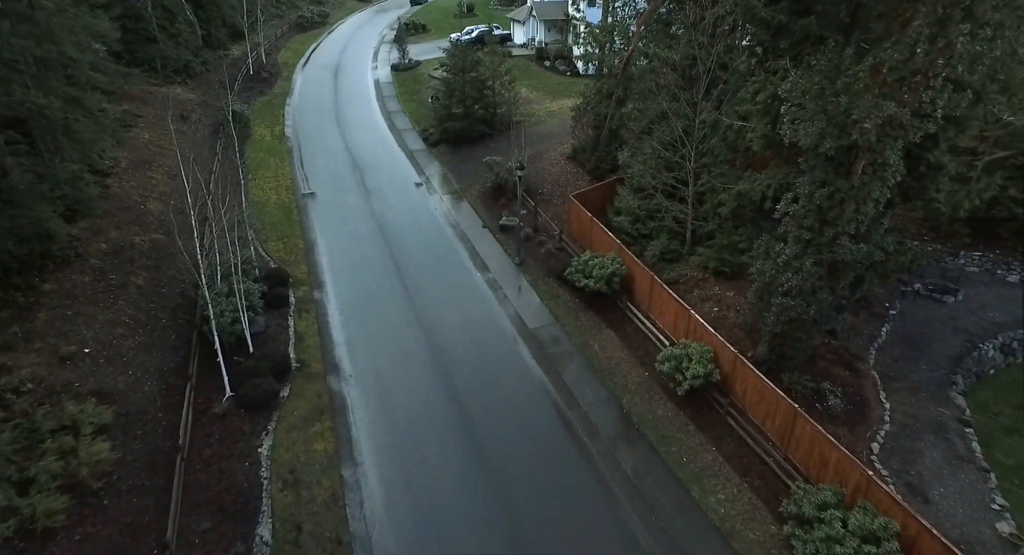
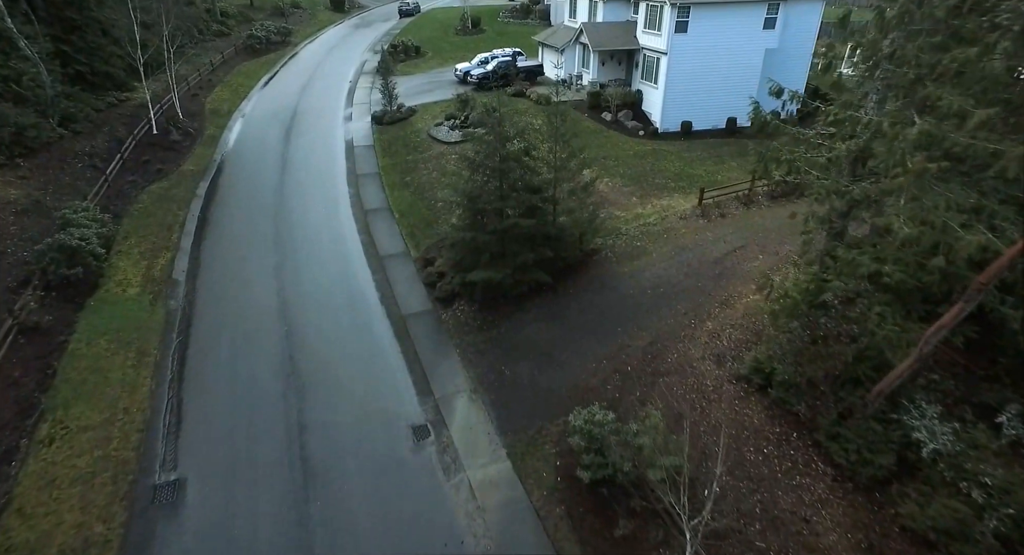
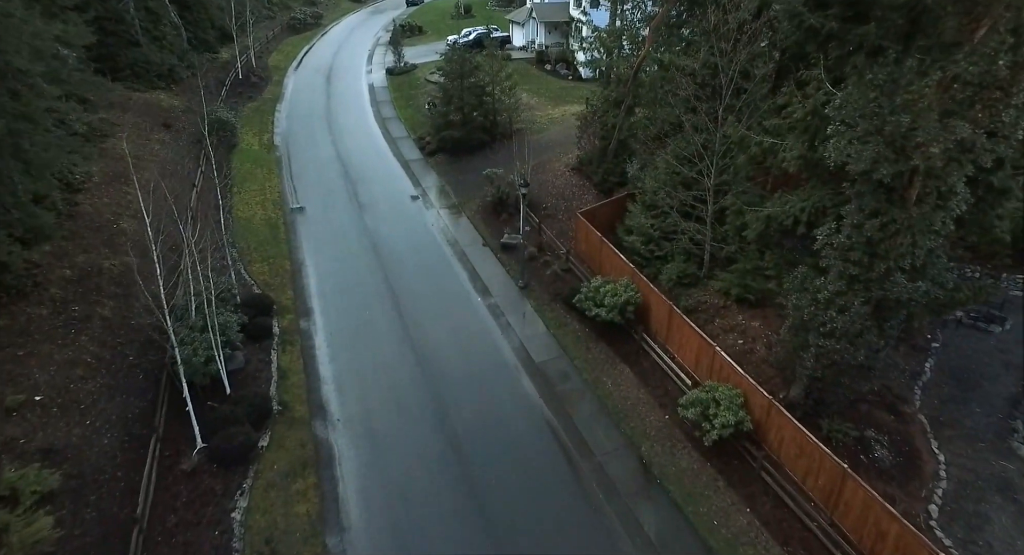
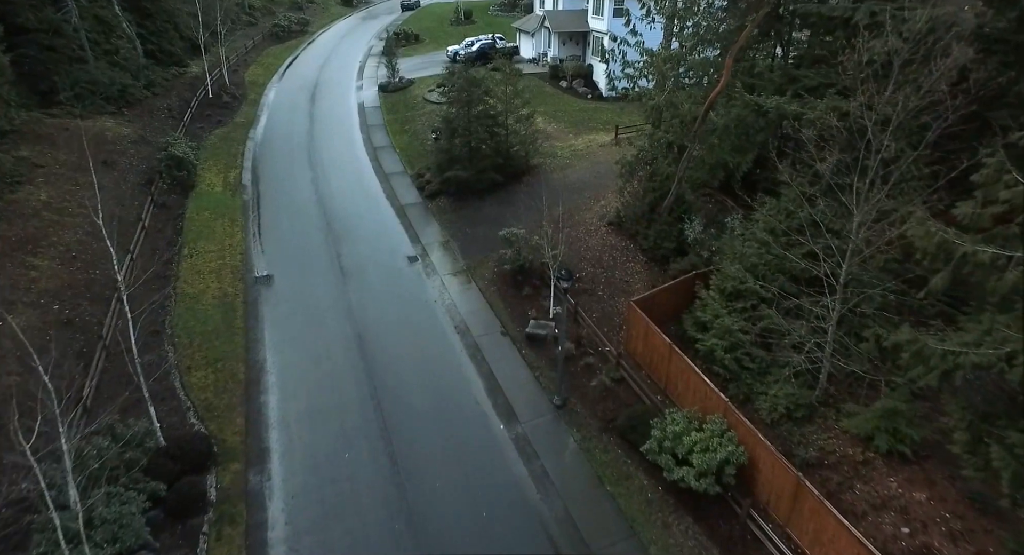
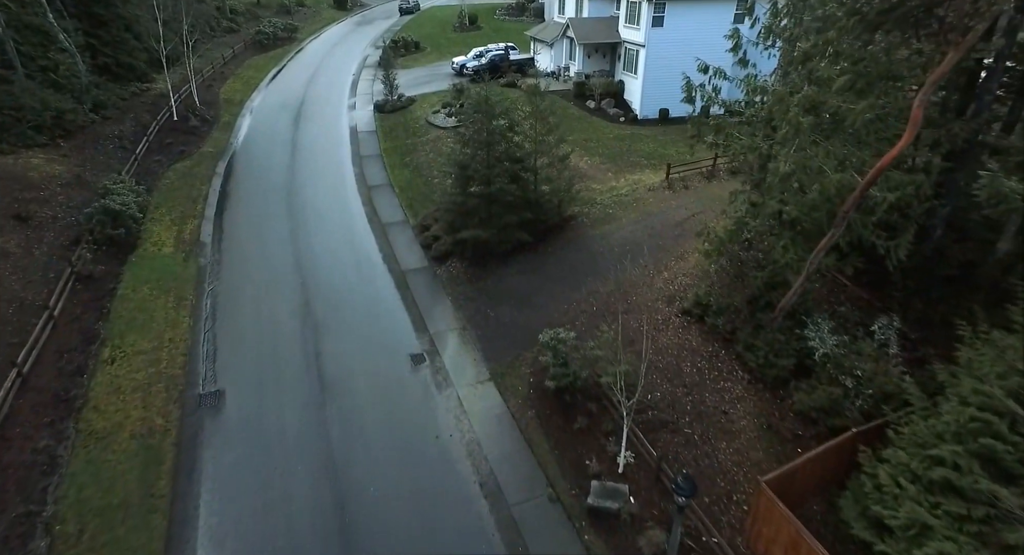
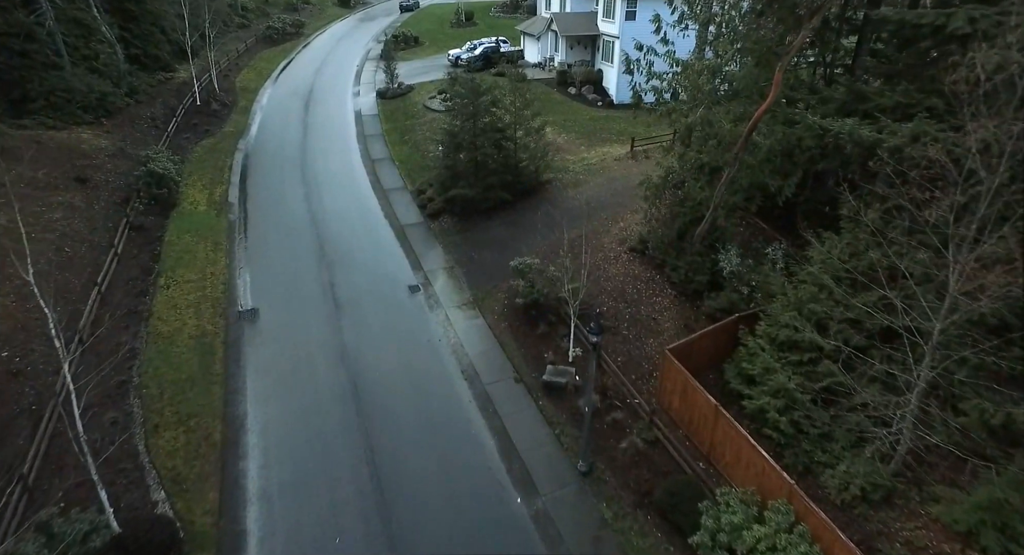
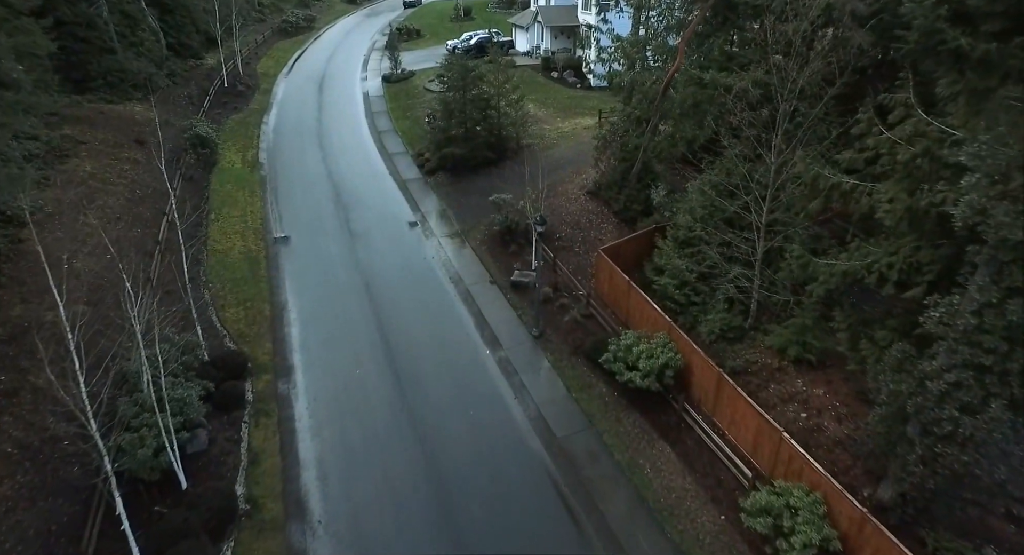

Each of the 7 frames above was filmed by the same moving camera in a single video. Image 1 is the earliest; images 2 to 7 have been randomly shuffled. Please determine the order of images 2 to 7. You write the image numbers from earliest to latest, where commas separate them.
3, 7, 4, 6, 5, 2
